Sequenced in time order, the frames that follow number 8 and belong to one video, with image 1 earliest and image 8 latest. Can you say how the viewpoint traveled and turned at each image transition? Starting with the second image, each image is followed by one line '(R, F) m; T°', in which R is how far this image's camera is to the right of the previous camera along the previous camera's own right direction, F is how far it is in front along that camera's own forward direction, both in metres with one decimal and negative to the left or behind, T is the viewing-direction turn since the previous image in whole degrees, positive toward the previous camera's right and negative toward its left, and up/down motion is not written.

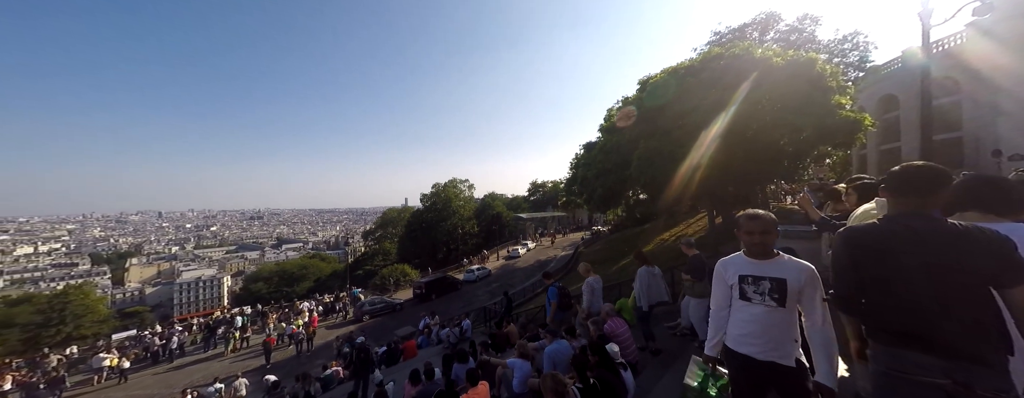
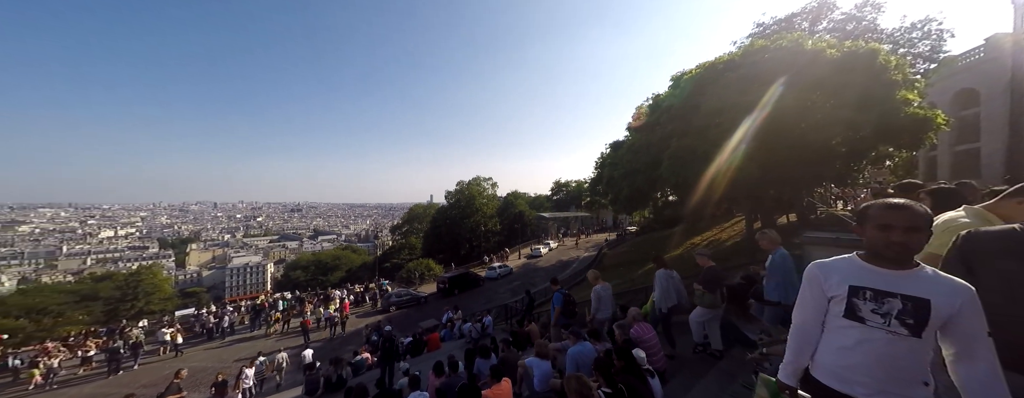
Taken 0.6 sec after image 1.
(-0.1, 0.0) m; -4°
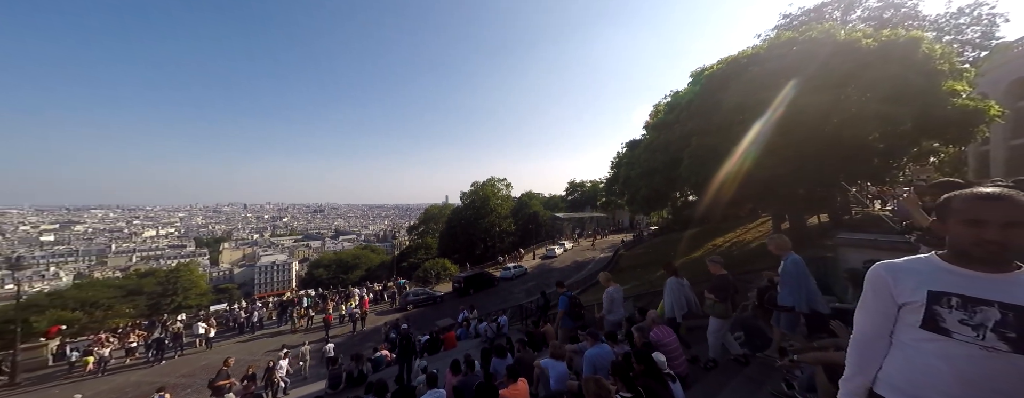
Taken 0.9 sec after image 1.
(-0.1, 0.0) m; -3°
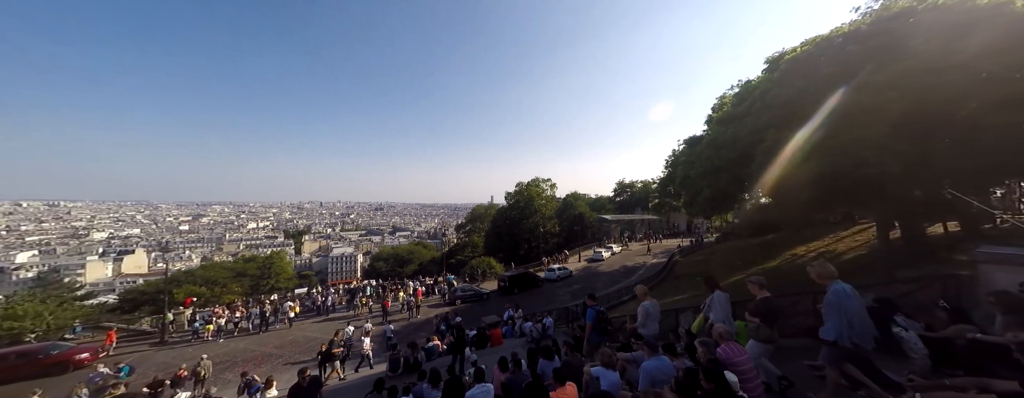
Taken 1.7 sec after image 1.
(-0.2, 0.0) m; -8°
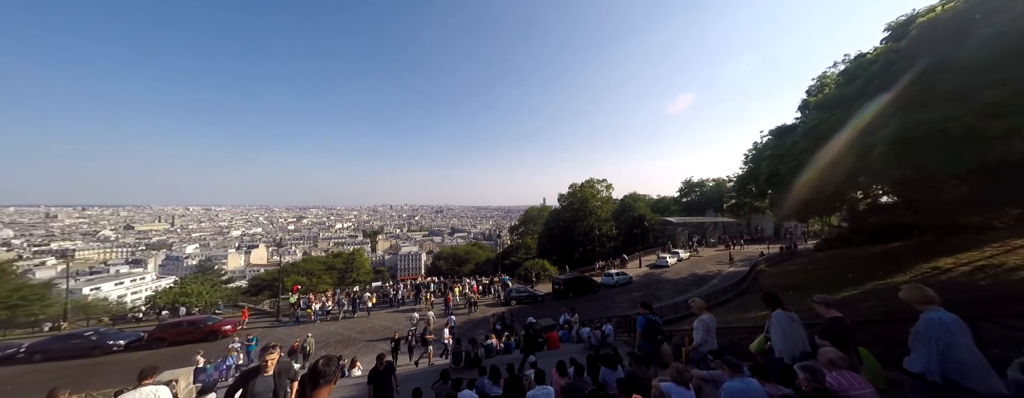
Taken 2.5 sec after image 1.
(-0.2, +0.1) m; -10°
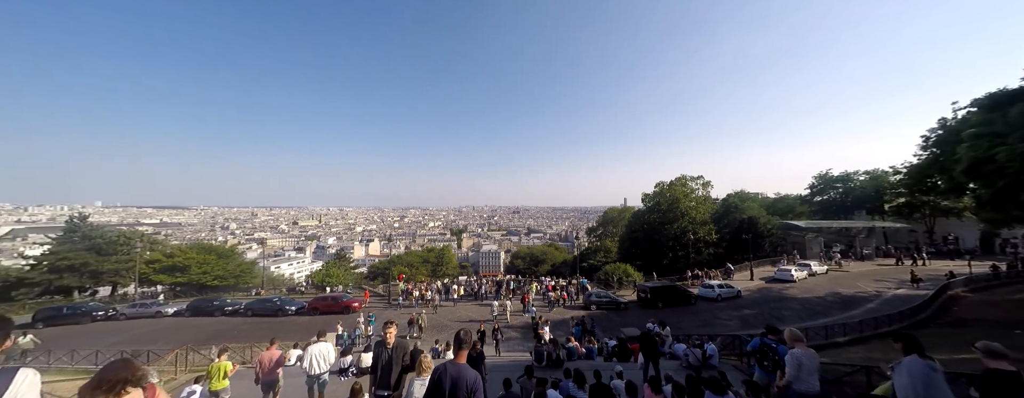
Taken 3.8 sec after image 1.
(-0.3, +0.8) m; -14°
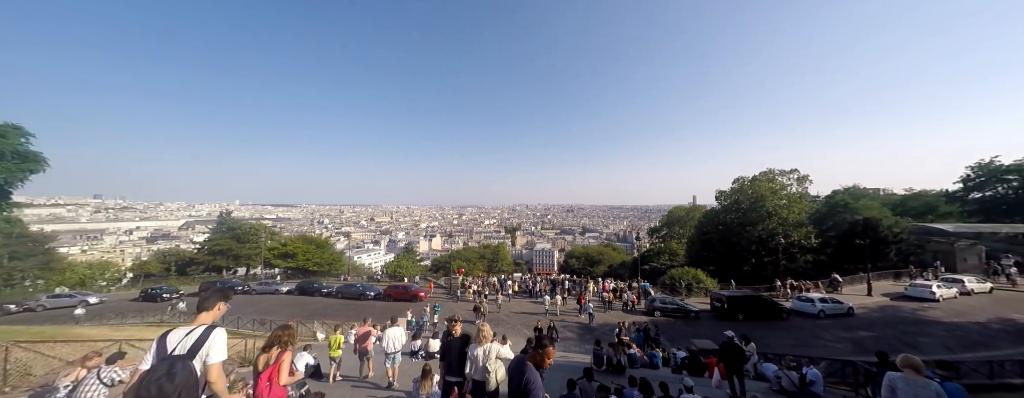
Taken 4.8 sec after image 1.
(-0.2, +0.5) m; -10°
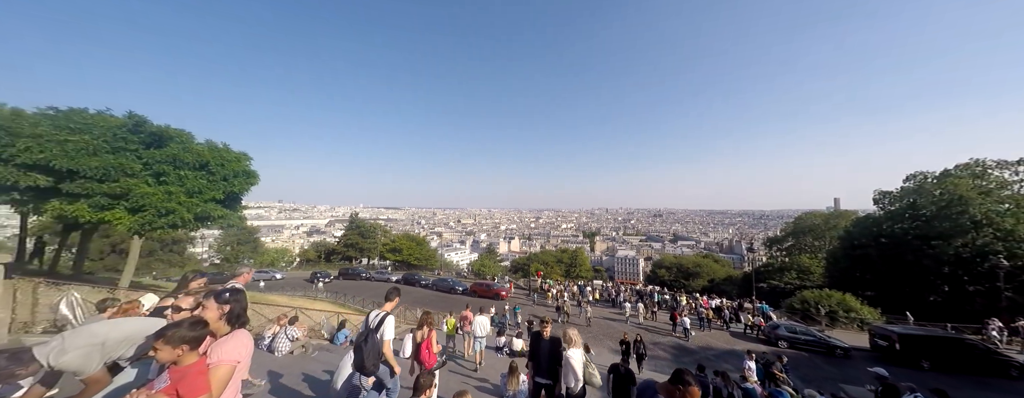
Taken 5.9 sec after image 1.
(0.0, +0.9) m; -16°
